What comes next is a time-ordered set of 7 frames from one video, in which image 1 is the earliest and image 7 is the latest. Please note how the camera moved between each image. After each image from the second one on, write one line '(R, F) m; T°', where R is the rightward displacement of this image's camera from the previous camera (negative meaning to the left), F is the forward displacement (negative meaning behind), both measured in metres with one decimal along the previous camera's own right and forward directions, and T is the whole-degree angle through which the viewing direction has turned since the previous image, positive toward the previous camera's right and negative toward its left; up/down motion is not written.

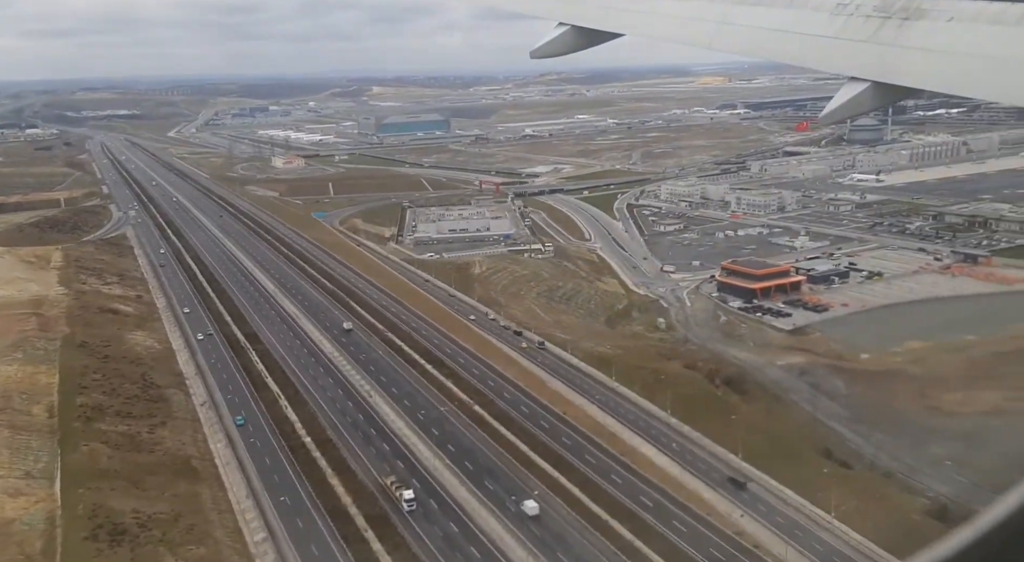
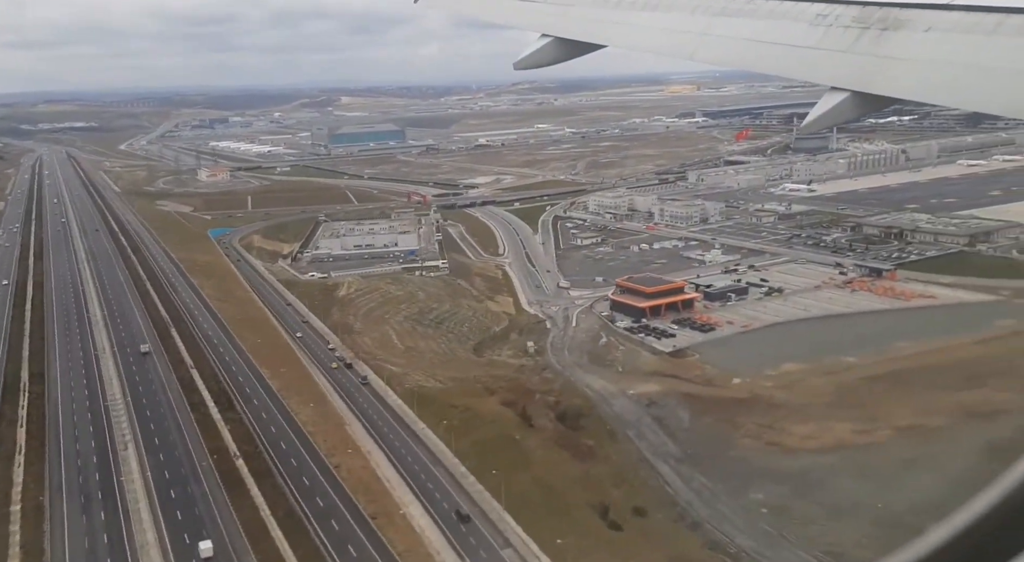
(+1.0, +0.5) m; +2°
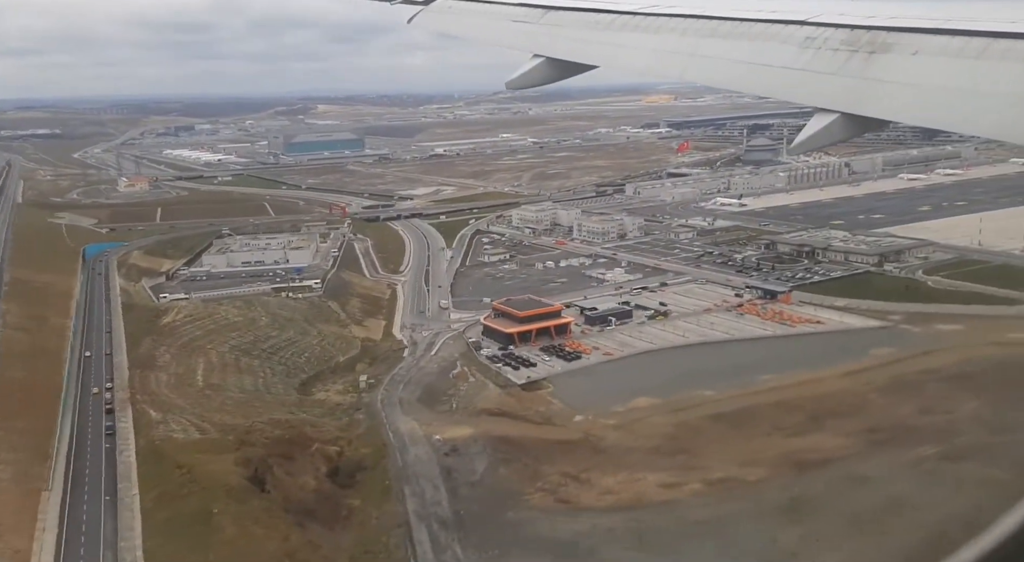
(+1.2, +0.7) m; +2°
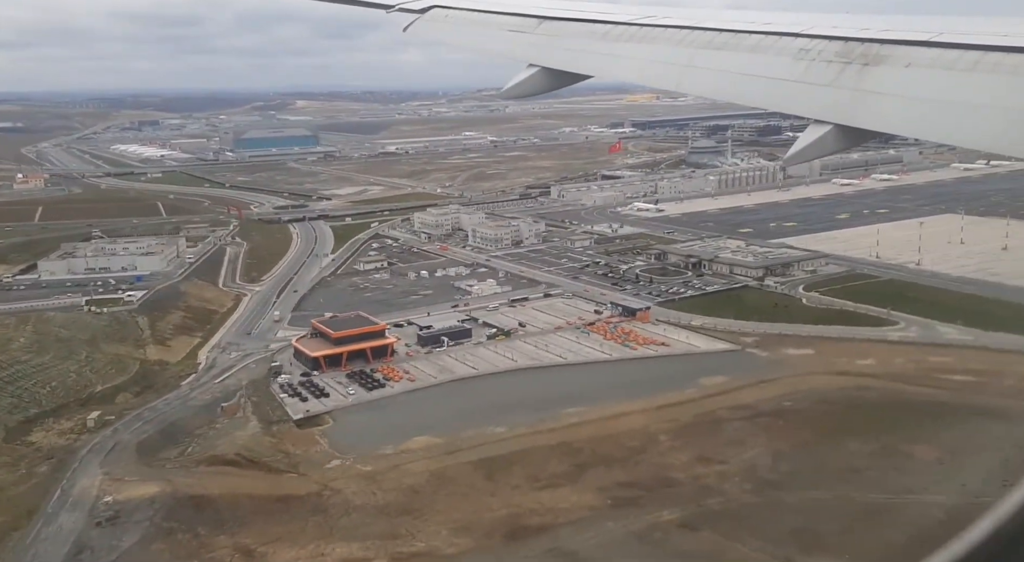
(+1.7, +1.0) m; +2°
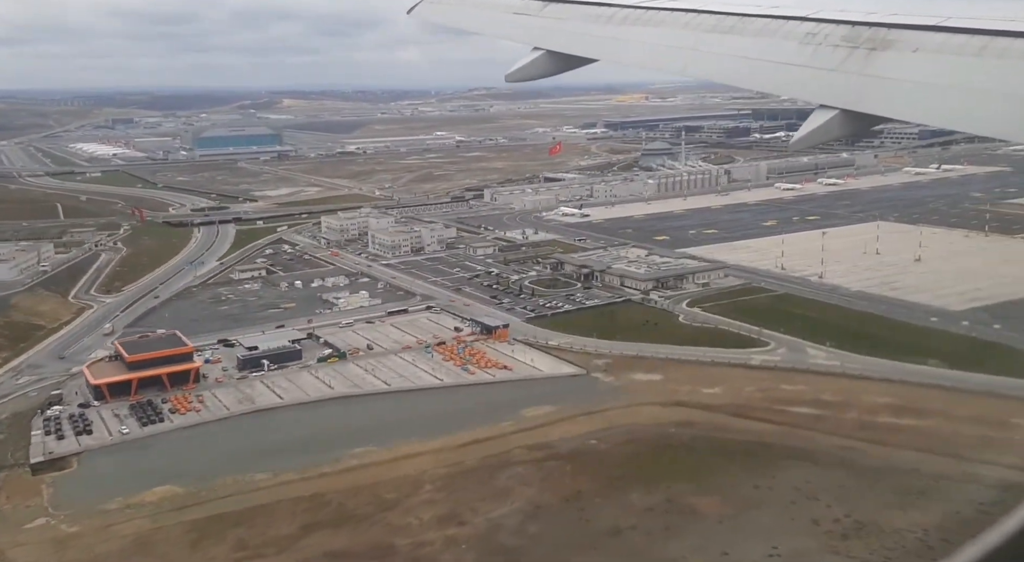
(+1.6, +0.9) m; +2°
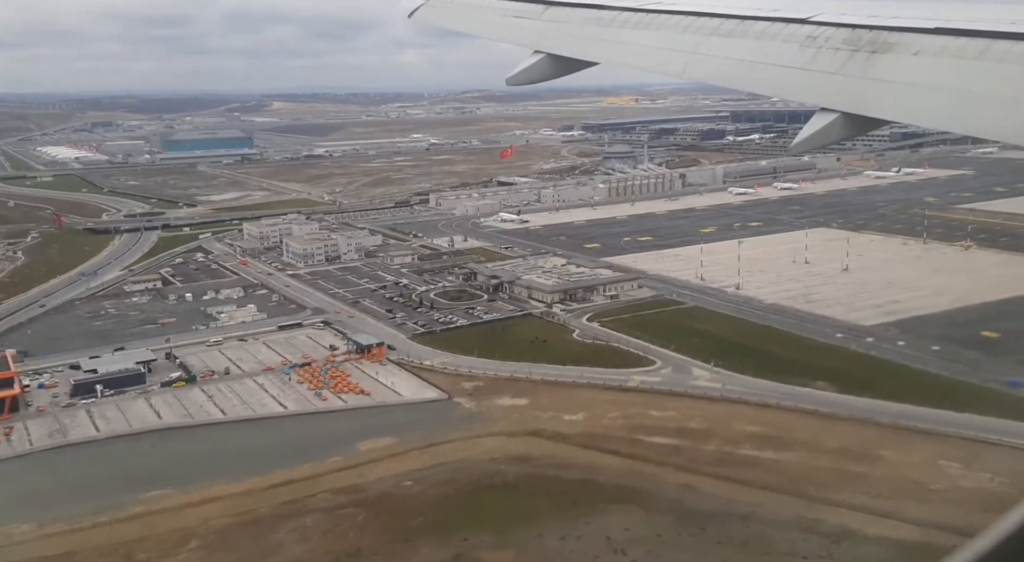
(+1.3, +0.7) m; +1°
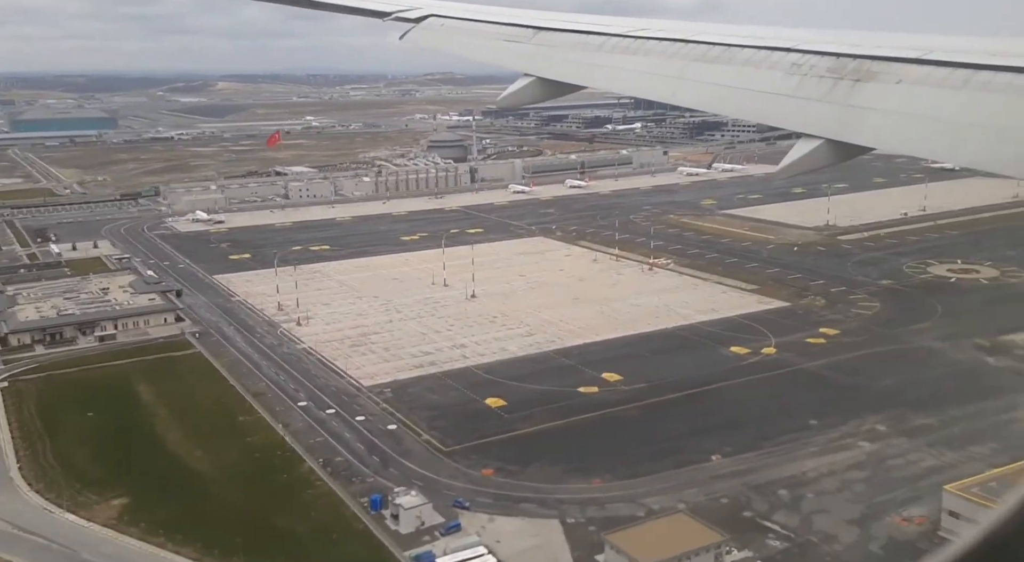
(+5.5, +2.8) m; +6°
